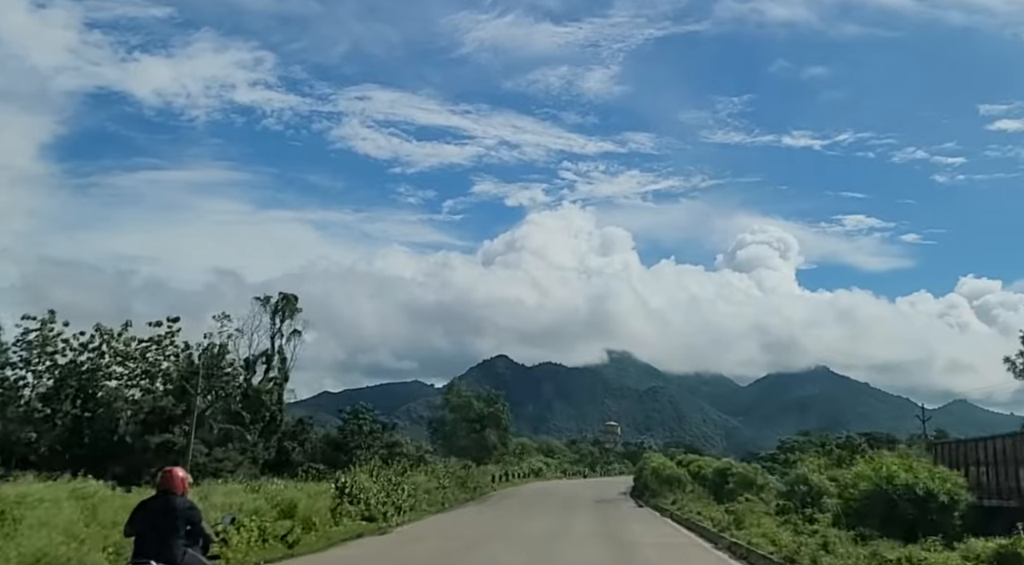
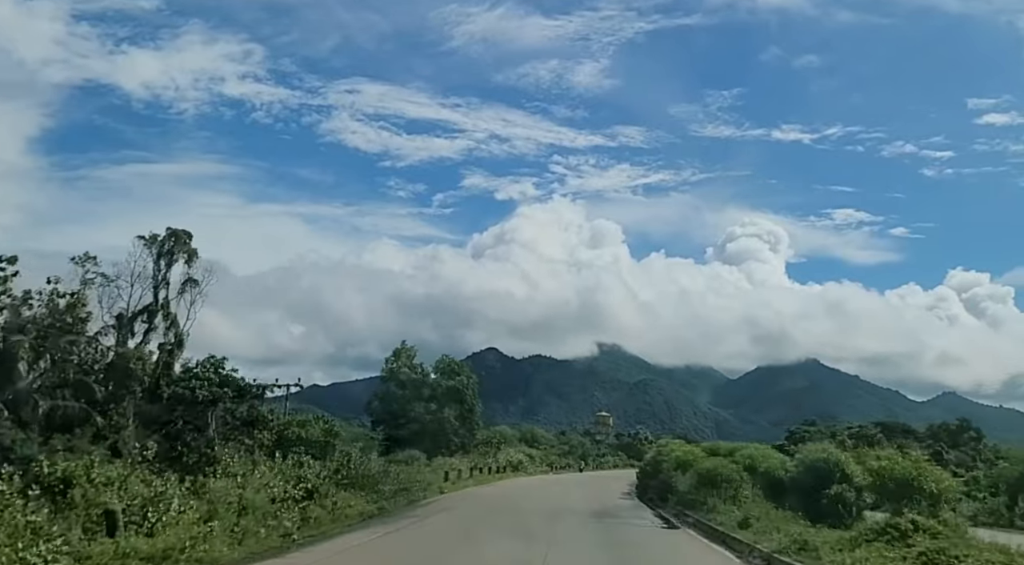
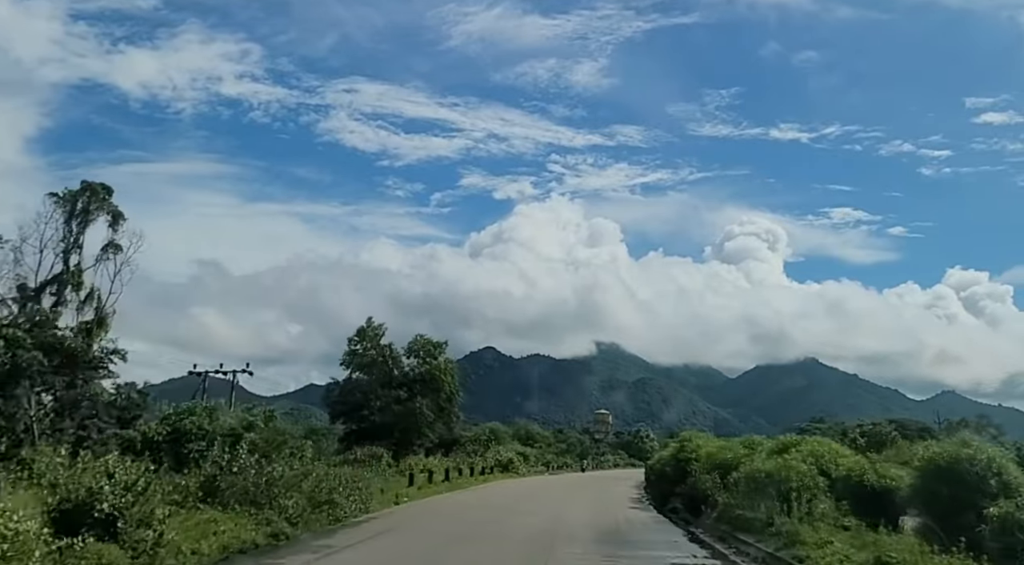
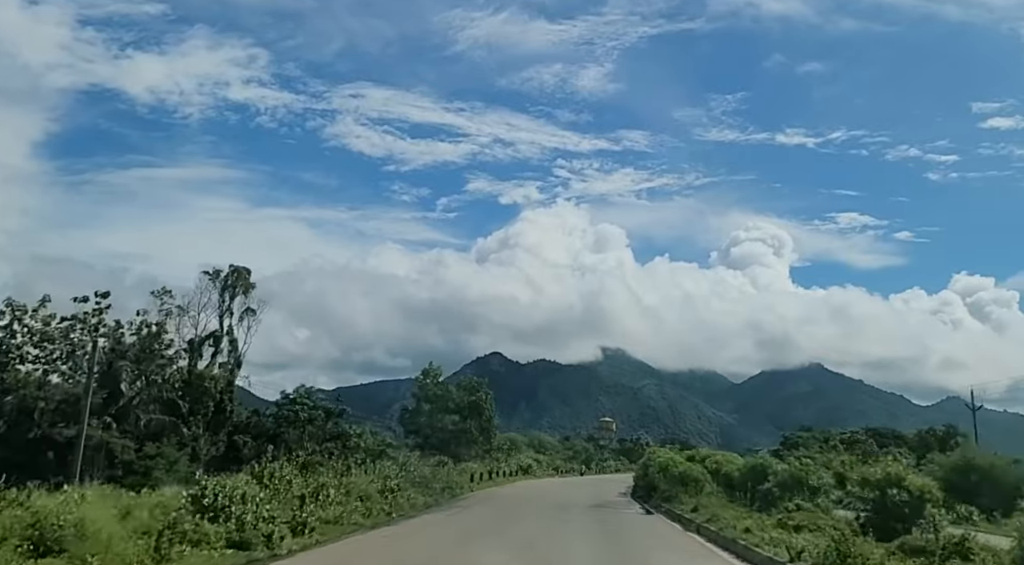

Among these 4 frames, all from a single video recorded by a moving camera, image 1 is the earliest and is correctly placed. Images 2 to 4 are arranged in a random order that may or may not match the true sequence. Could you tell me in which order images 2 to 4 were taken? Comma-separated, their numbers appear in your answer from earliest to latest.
4, 2, 3
